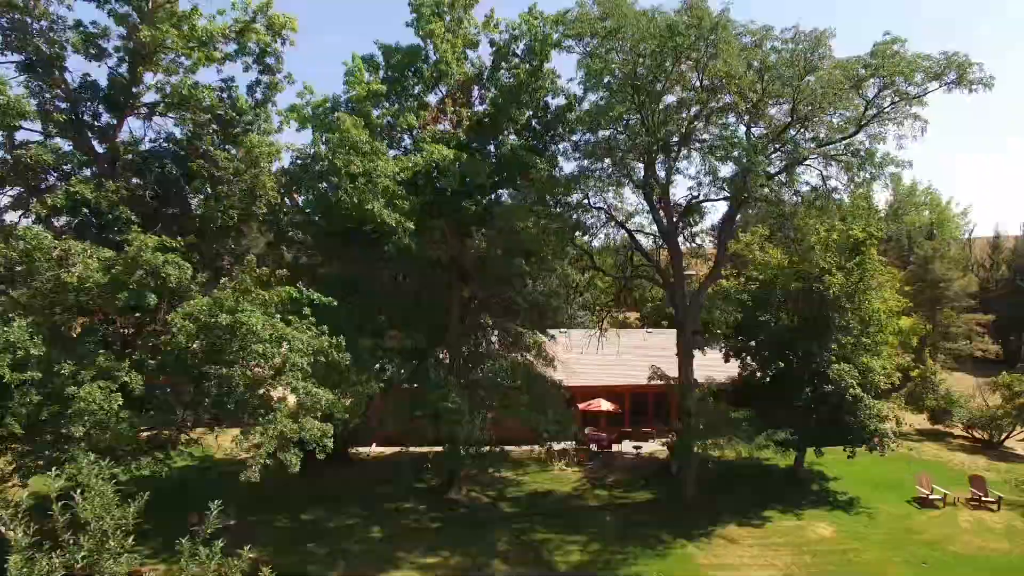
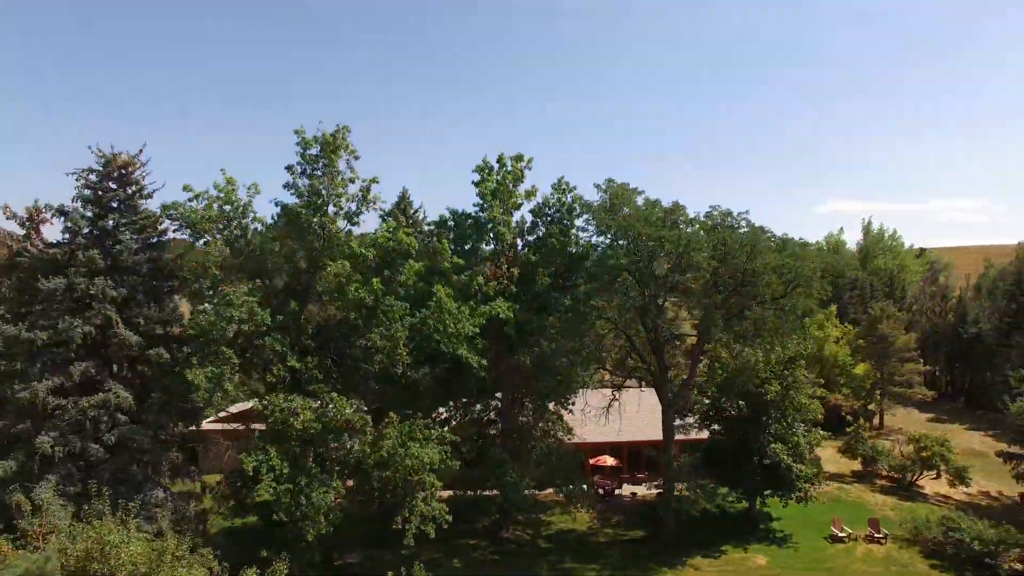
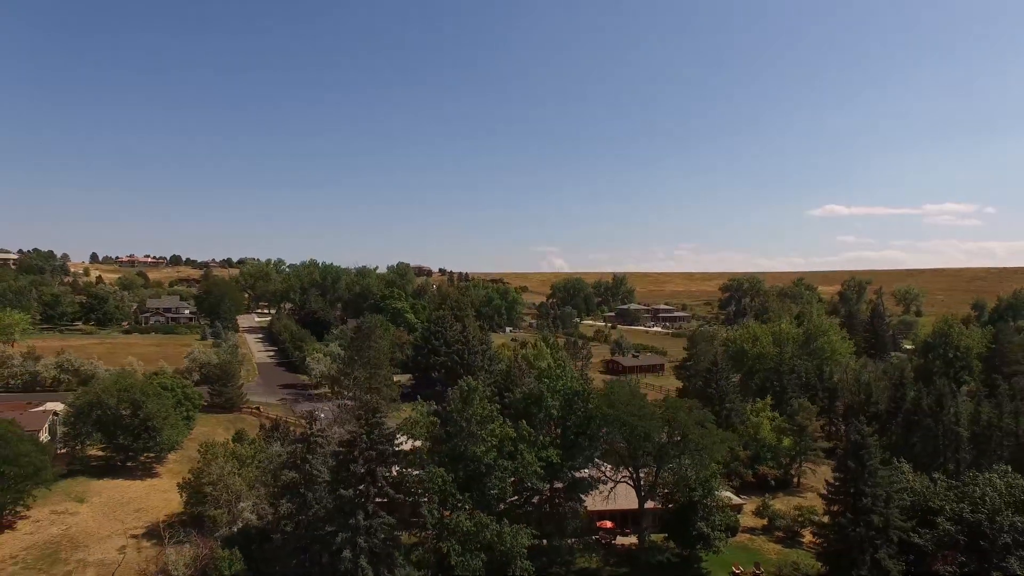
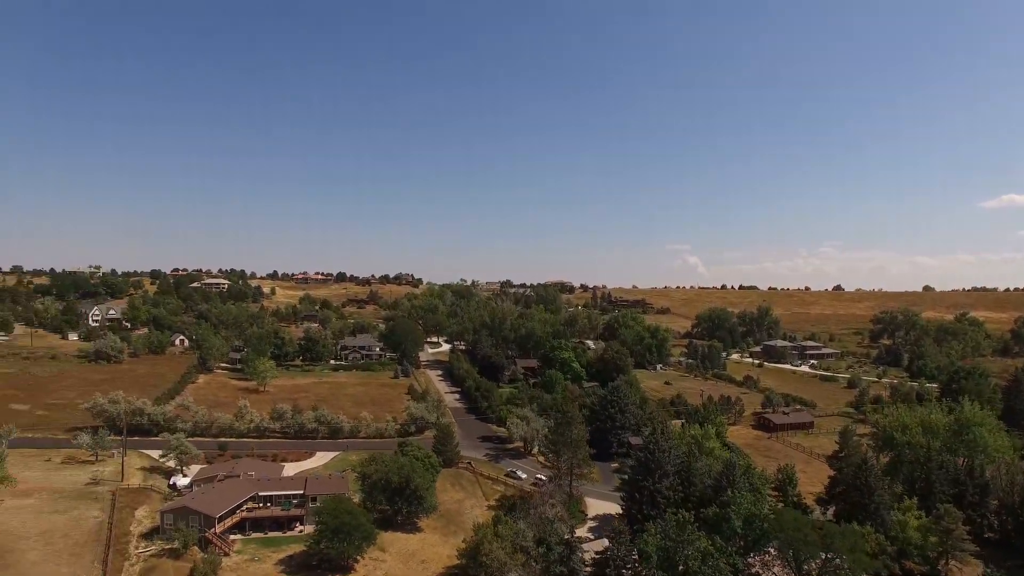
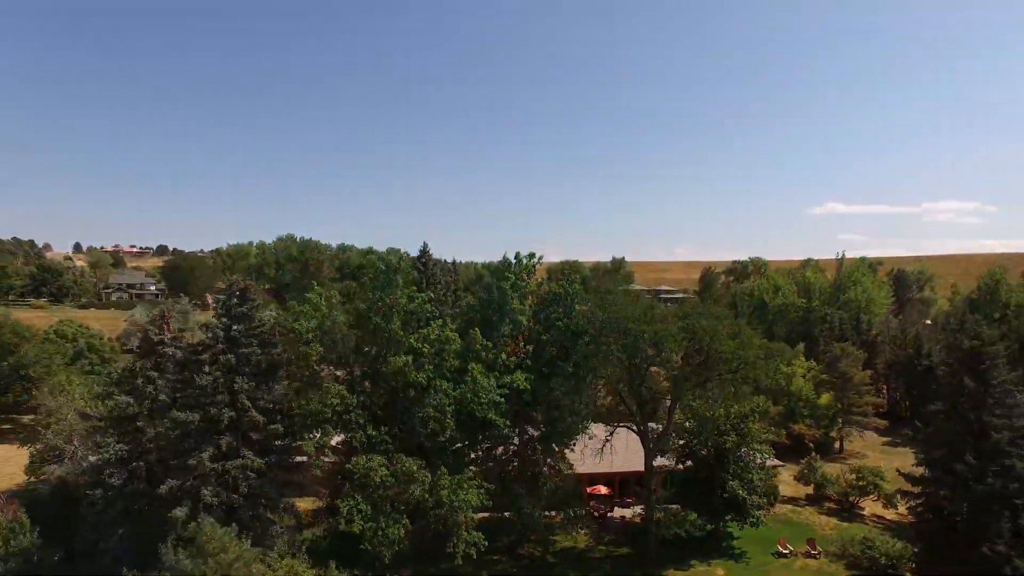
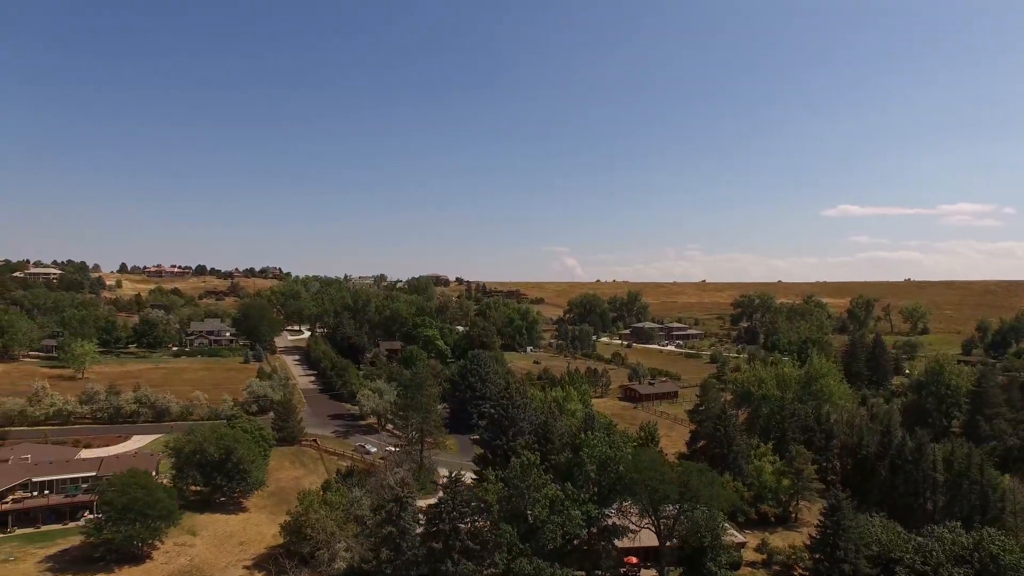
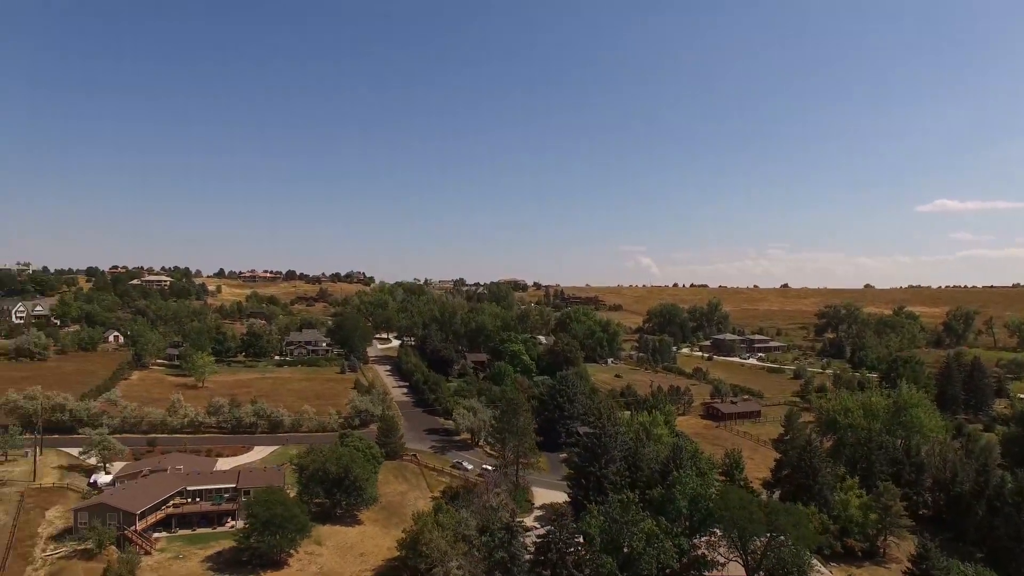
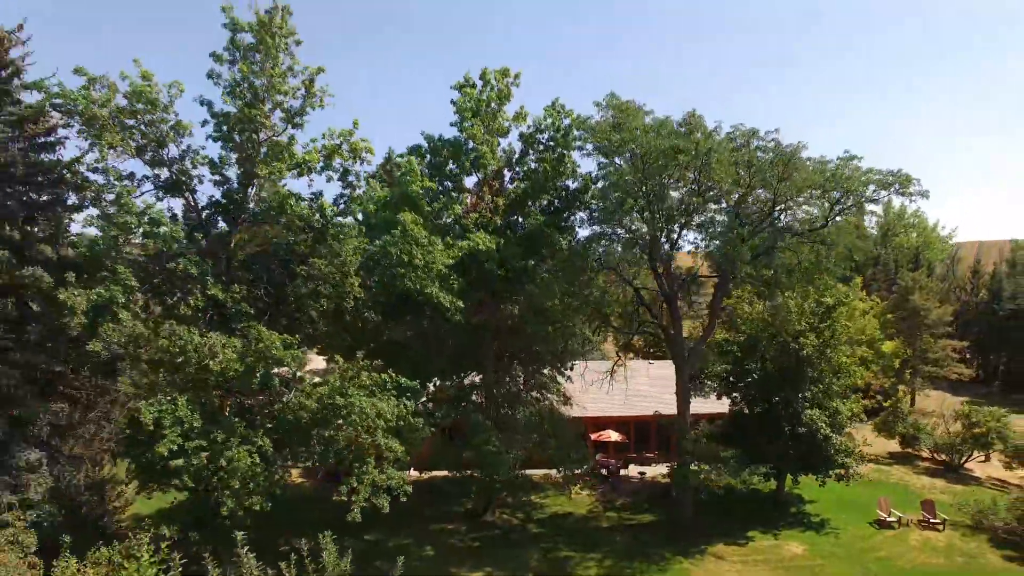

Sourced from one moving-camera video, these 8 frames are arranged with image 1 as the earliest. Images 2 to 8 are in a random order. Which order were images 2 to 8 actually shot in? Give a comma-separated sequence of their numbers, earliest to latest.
8, 2, 5, 3, 6, 7, 4
